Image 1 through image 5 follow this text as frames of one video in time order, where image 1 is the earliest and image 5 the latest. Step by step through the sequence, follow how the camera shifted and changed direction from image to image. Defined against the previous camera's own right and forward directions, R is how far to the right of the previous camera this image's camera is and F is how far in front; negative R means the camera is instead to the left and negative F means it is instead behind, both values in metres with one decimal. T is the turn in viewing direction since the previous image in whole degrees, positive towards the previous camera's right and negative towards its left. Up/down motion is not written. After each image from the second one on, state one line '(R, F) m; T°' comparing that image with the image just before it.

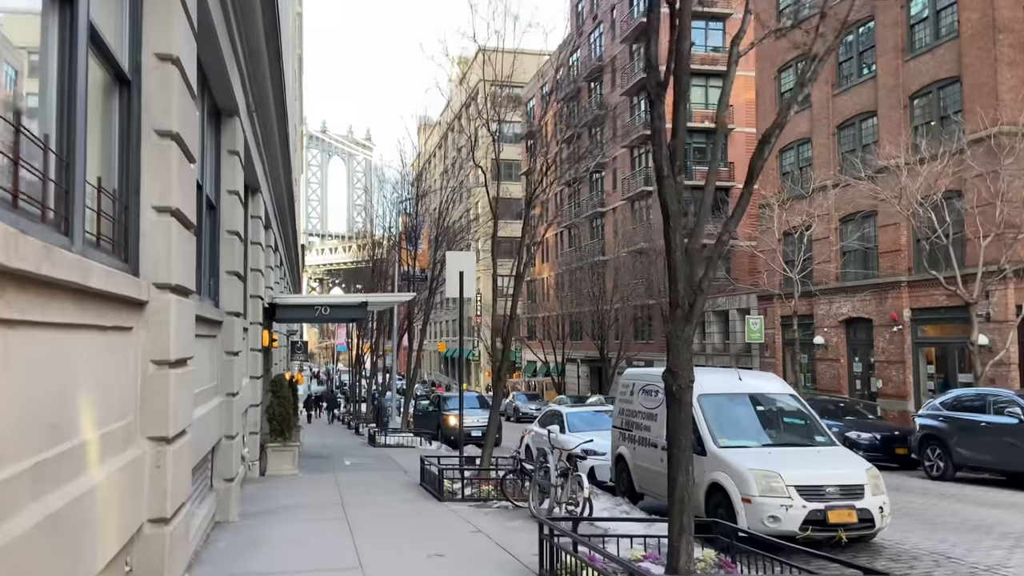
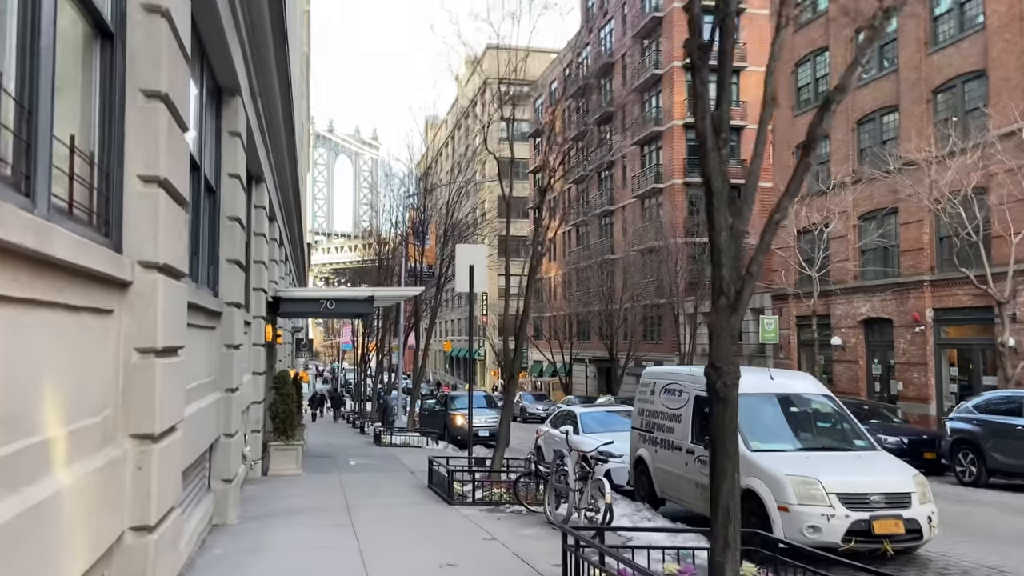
(-0.1, +0.5) m; 0°
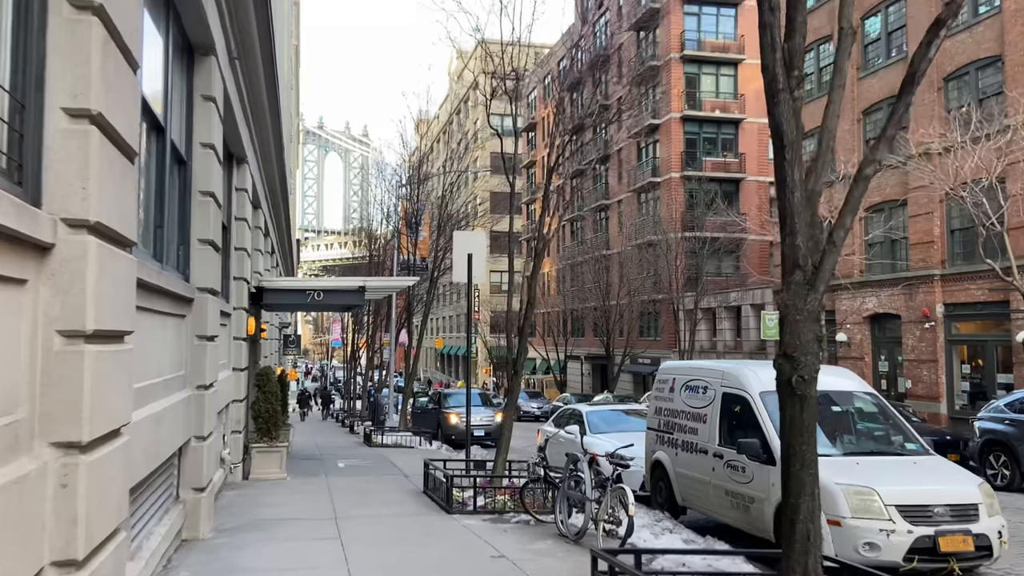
(-0.2, +0.9) m; +1°
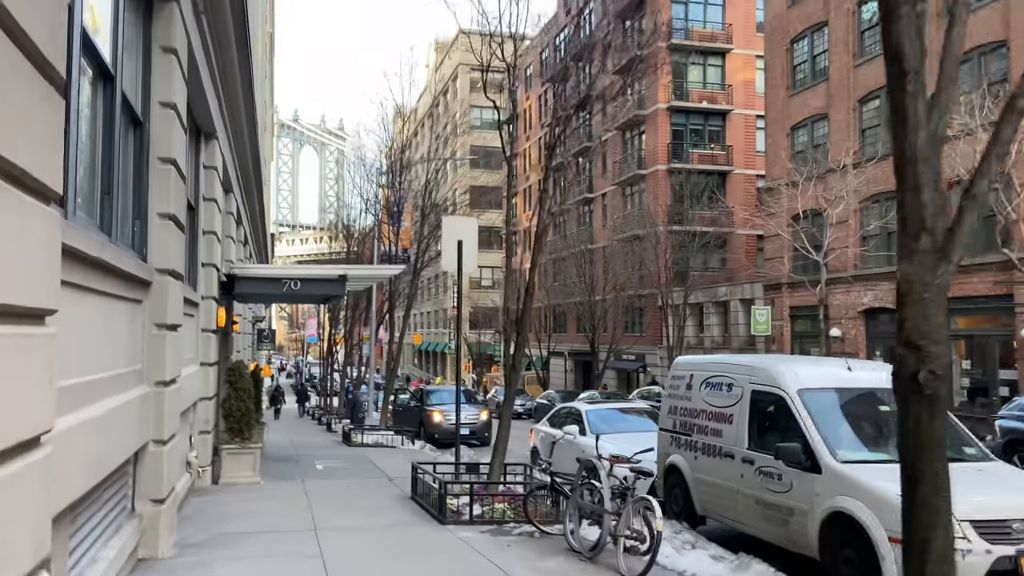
(-0.2, +0.9) m; +2°
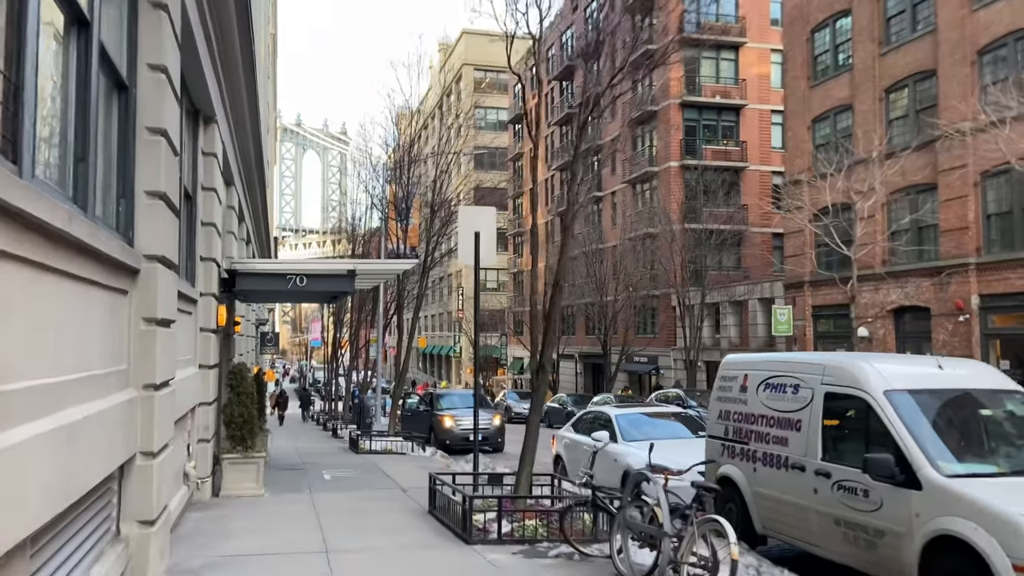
(-0.3, +0.9) m; 0°
